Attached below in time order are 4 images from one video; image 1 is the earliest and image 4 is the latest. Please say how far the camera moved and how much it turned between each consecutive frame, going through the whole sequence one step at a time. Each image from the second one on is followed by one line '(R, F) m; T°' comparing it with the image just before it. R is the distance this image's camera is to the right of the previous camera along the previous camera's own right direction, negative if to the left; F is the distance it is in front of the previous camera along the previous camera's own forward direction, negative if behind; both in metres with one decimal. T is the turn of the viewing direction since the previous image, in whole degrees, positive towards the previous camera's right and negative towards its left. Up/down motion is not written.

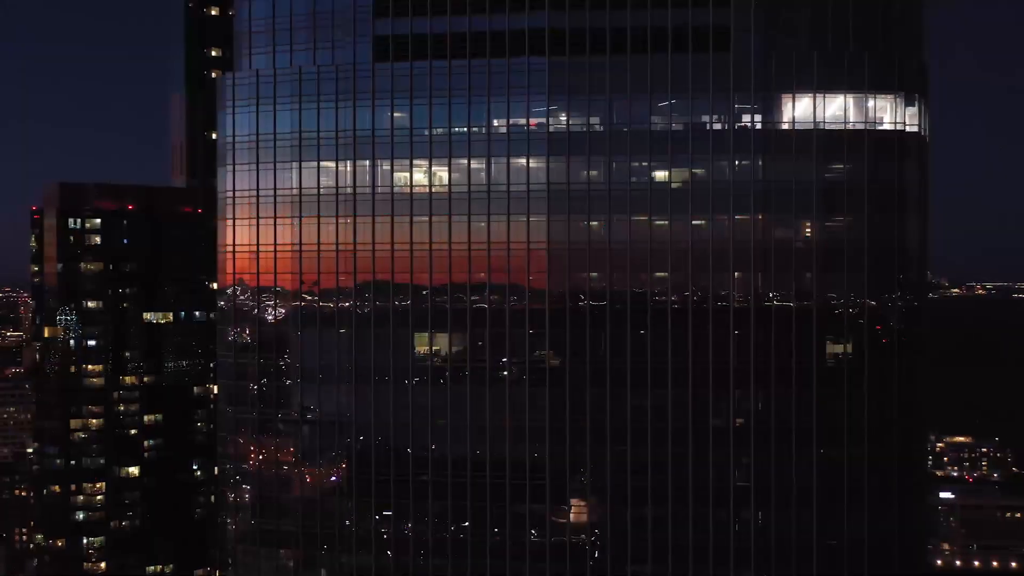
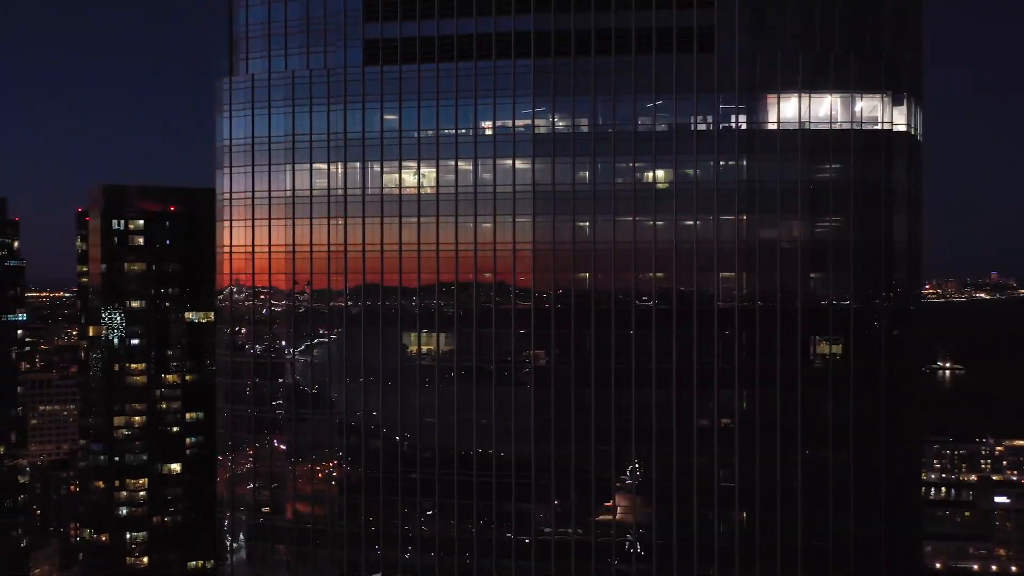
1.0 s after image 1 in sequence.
(+2.4, -0.4) m; -2°
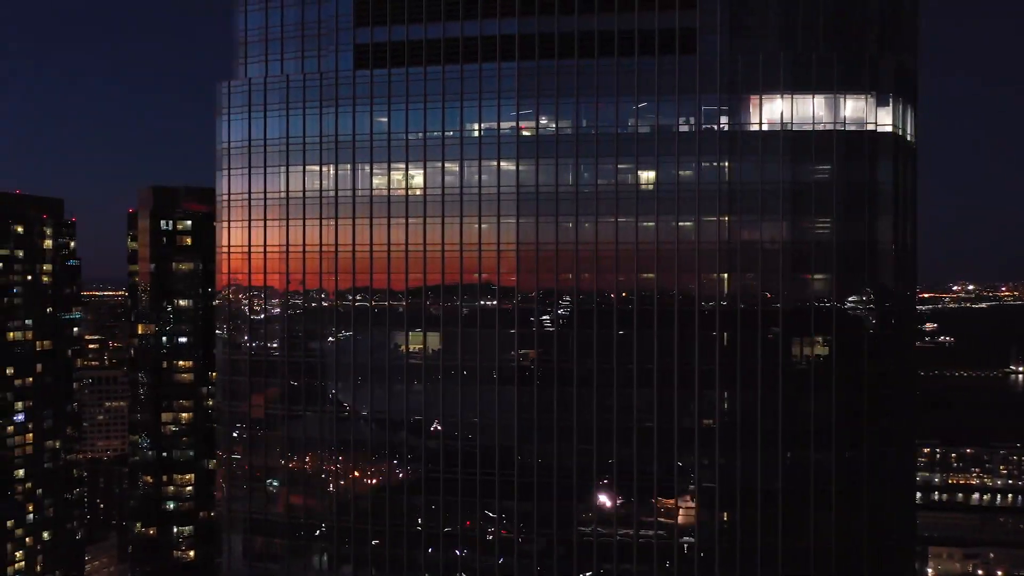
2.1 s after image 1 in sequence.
(+2.8, -0.5) m; -2°
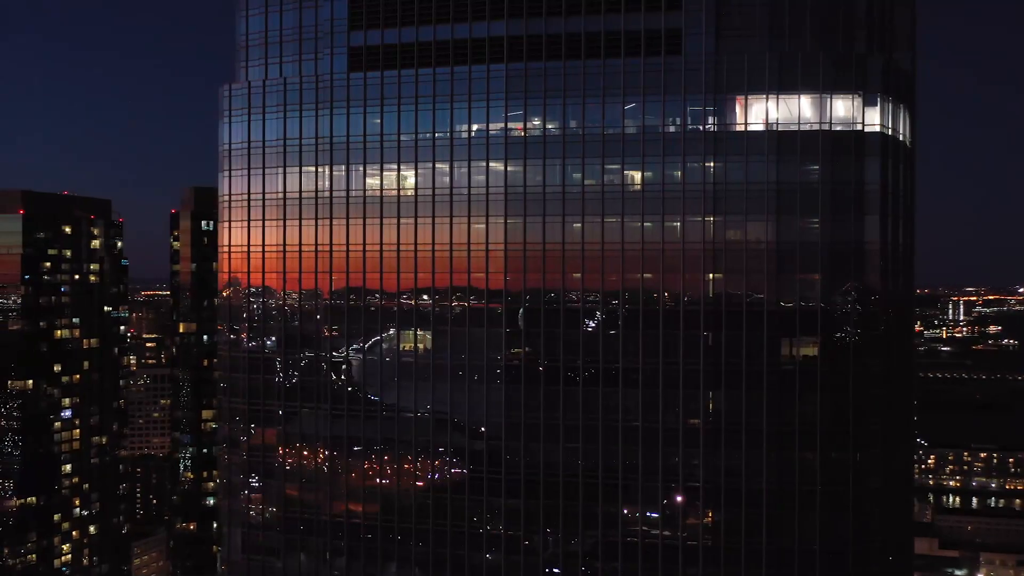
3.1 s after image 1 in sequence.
(+2.3, -0.5) m; -2°
